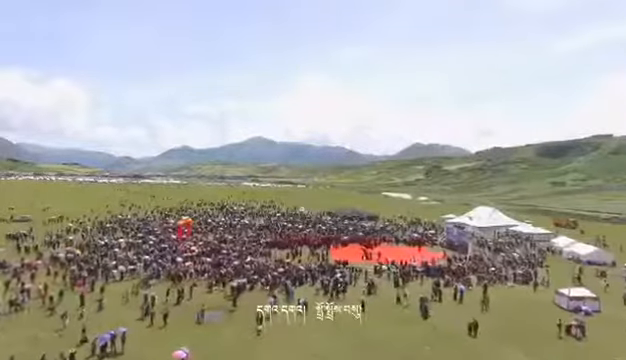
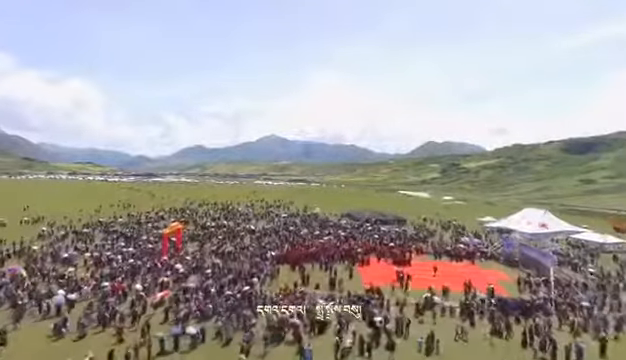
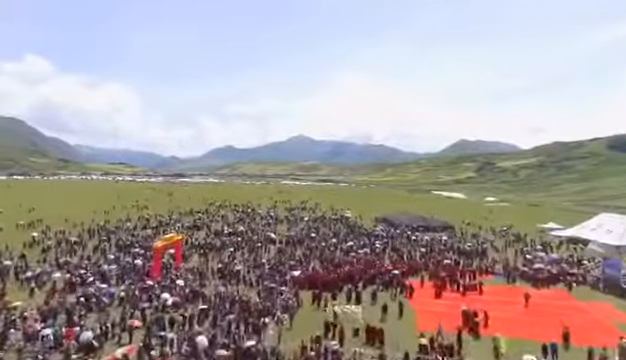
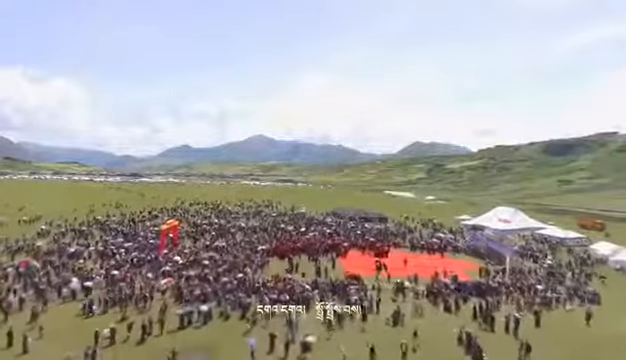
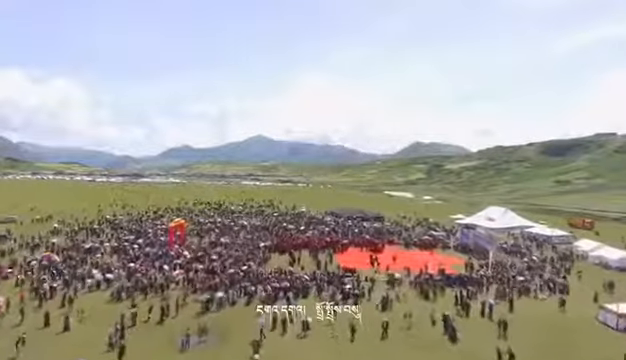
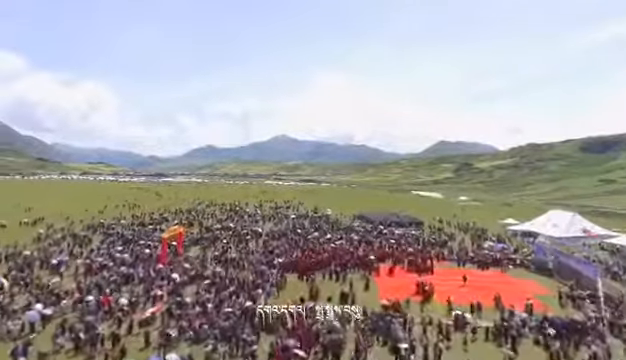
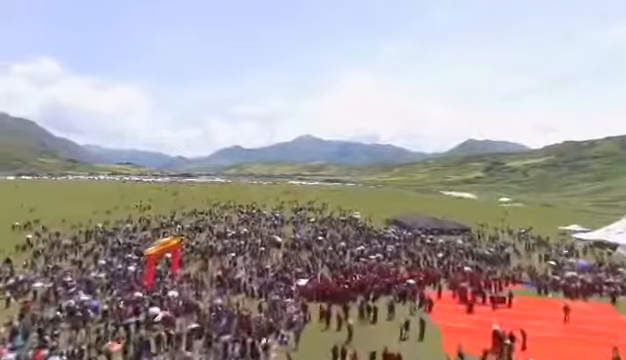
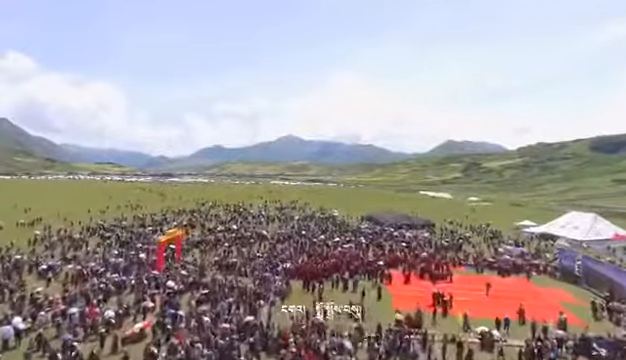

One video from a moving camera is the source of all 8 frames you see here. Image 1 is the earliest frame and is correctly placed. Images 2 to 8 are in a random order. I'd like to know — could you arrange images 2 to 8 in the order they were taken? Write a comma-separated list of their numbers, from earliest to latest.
5, 4, 2, 6, 8, 3, 7
